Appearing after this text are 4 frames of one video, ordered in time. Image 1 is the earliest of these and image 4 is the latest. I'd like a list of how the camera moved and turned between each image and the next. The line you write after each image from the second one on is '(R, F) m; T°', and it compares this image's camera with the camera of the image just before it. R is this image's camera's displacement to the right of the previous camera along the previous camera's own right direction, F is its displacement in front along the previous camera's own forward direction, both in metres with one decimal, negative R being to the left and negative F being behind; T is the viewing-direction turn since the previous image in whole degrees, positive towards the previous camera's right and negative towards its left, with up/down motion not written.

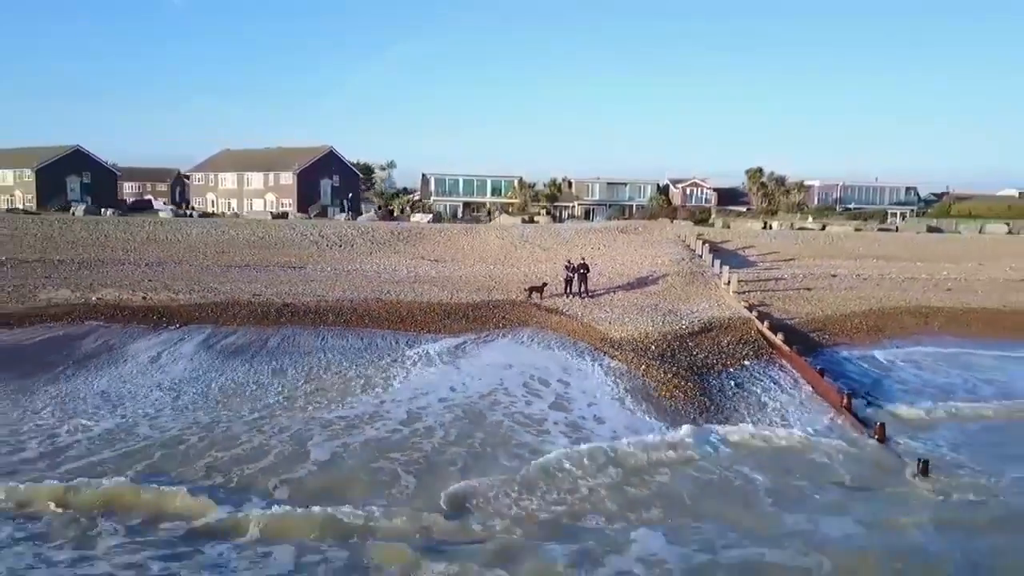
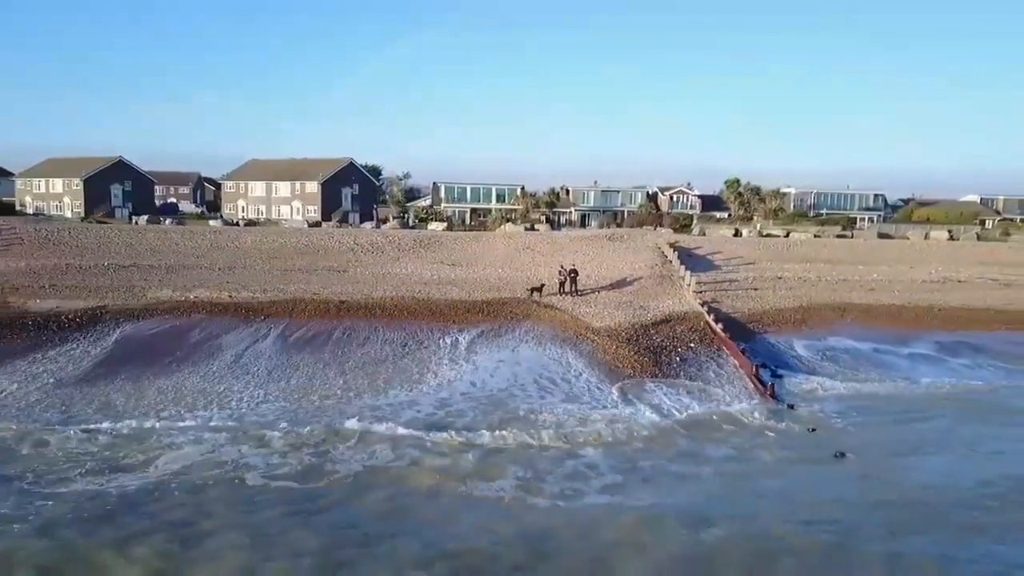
(-0.1, -2.9) m; 0°
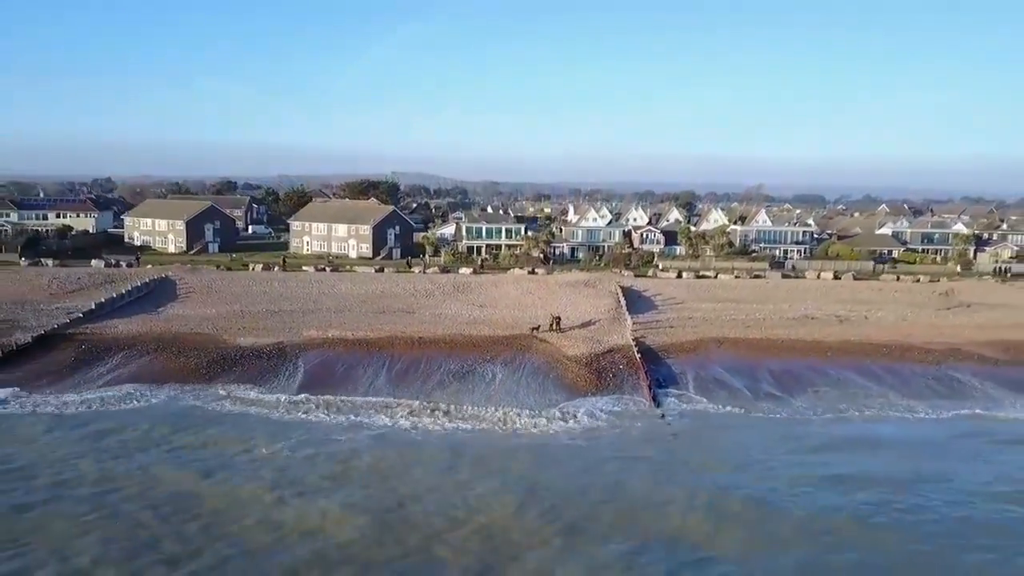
(-0.2, -8.7) m; 0°
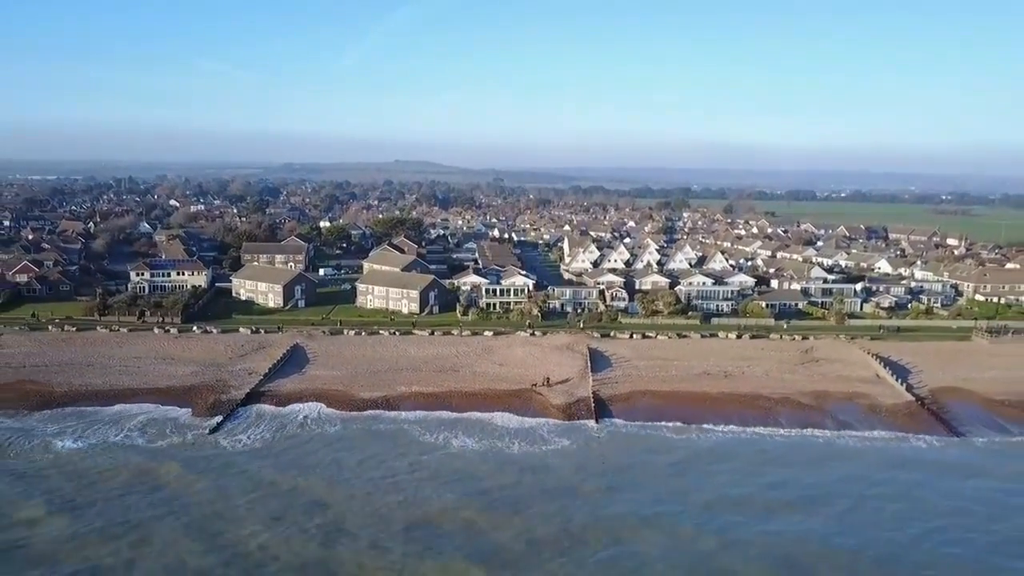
(-0.3, -14.9) m; 0°
